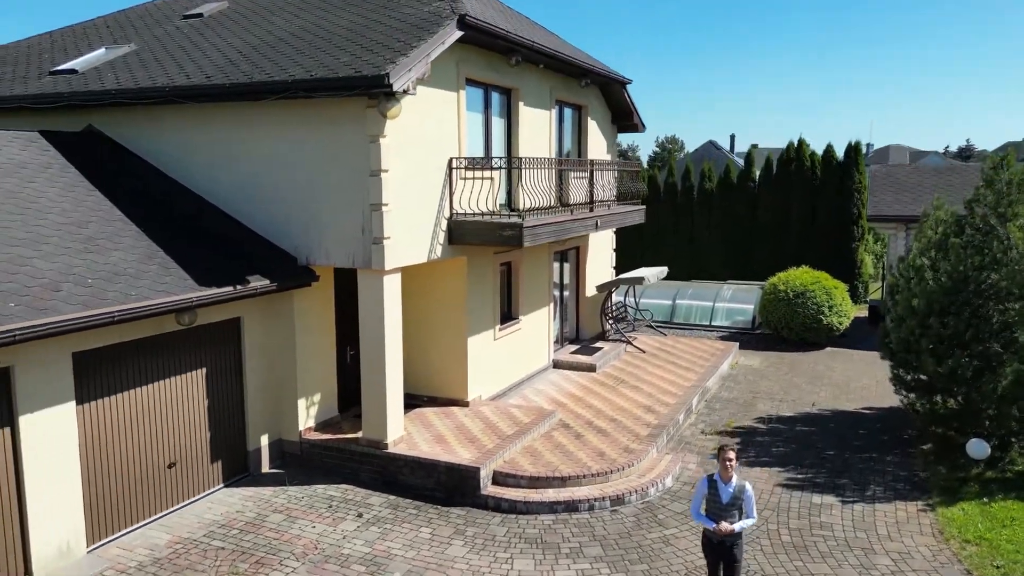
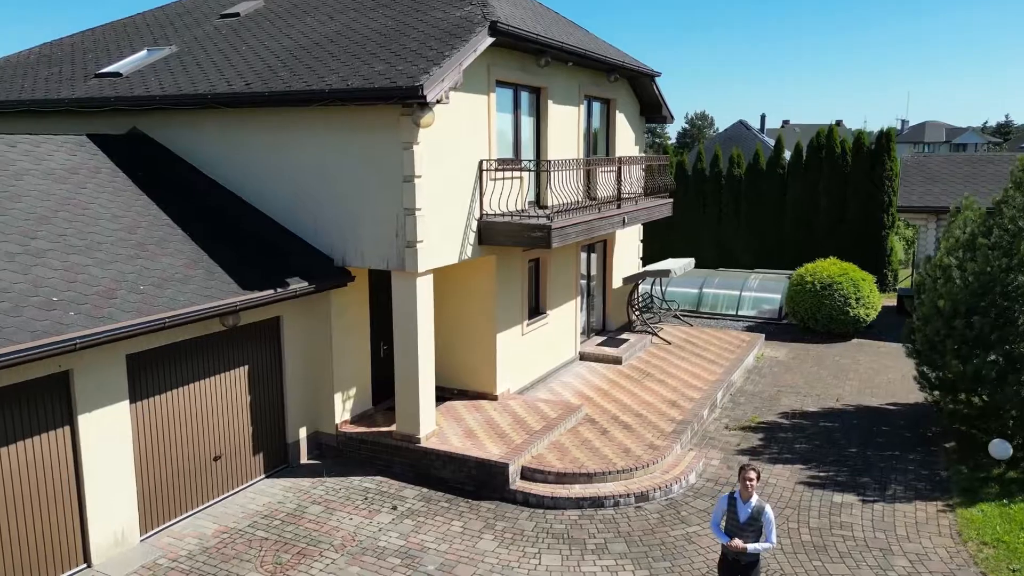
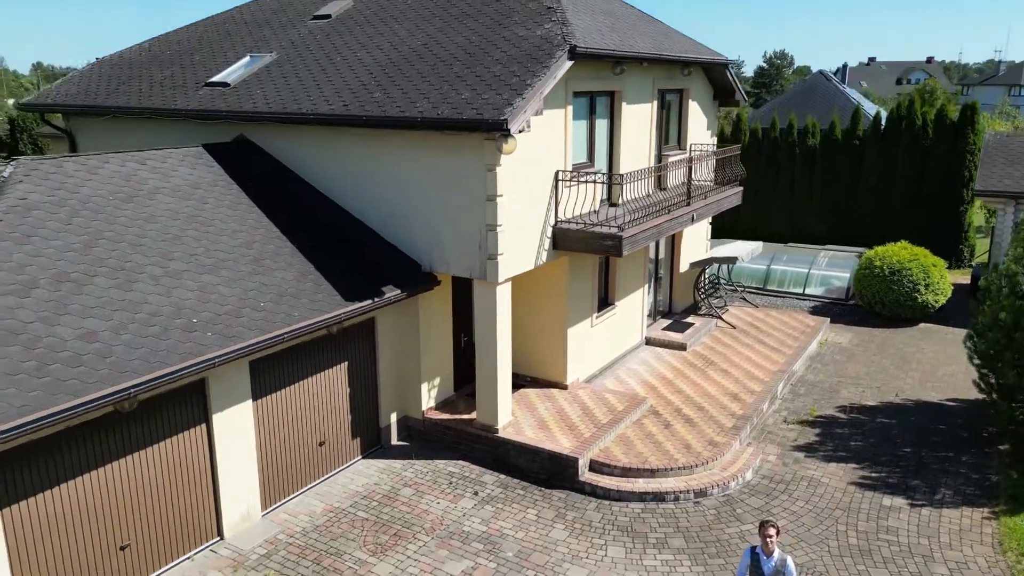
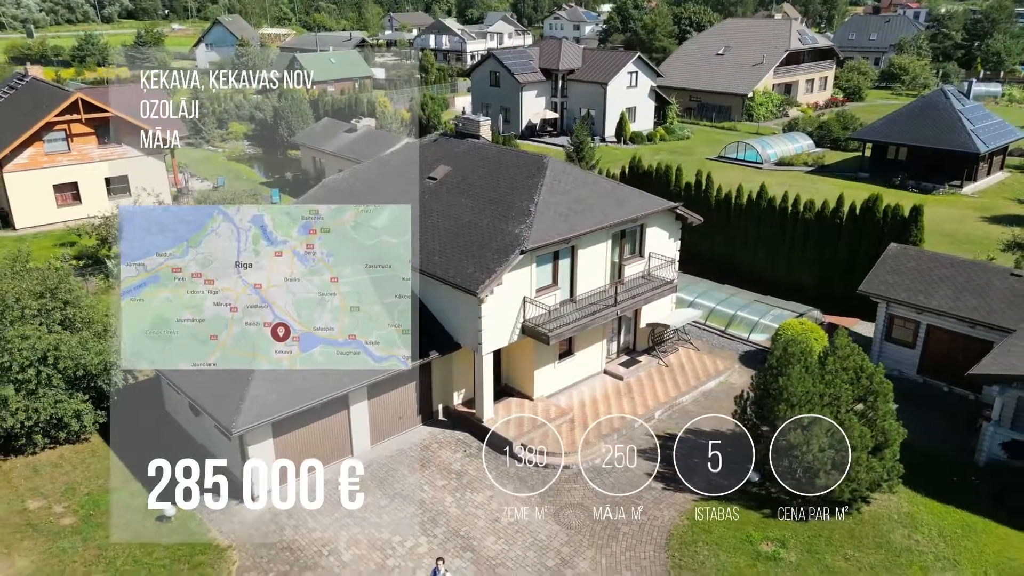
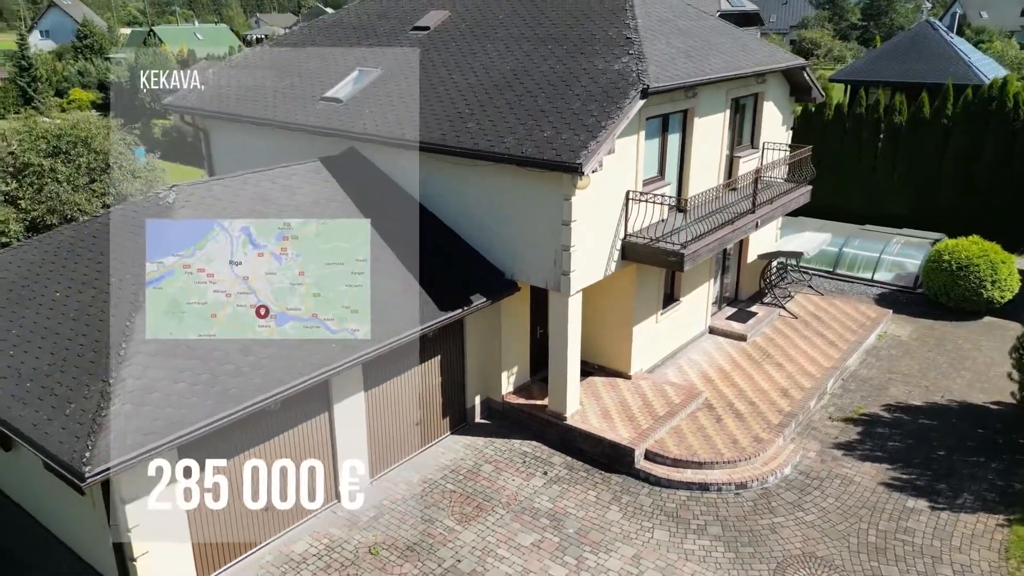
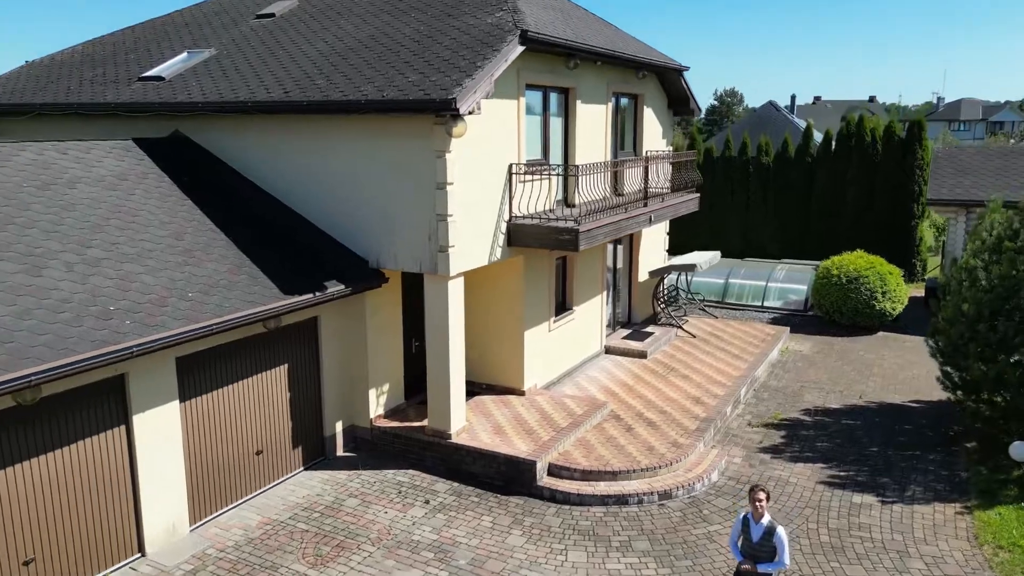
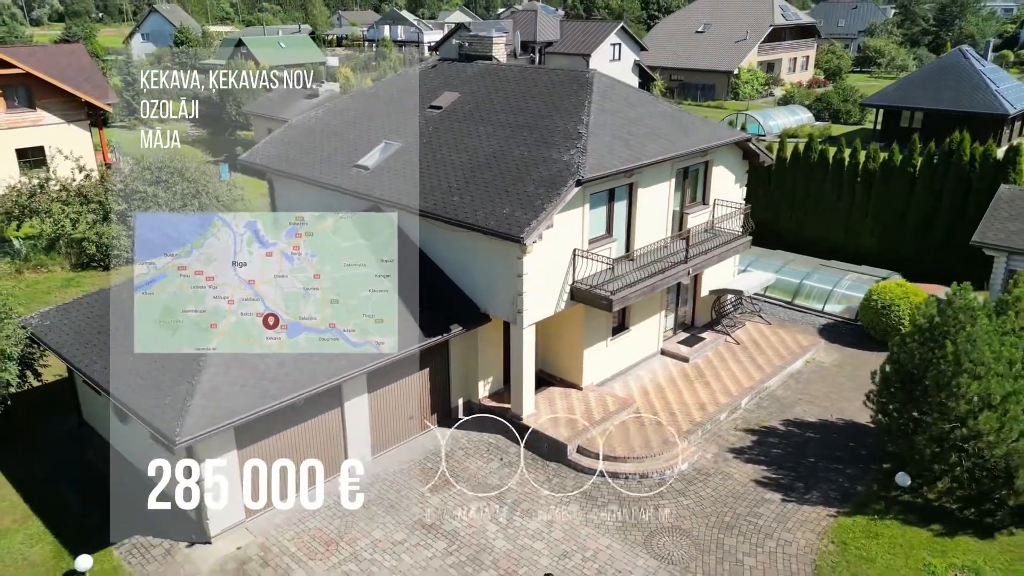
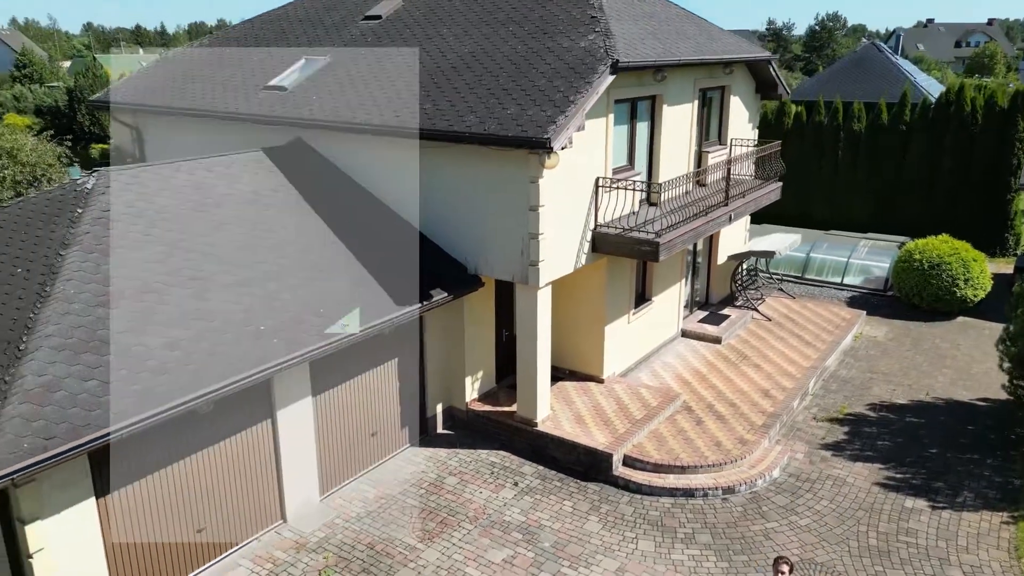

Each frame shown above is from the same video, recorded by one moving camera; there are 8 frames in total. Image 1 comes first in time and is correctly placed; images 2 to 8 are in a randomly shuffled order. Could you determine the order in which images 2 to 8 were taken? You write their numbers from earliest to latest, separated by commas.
2, 6, 3, 8, 5, 7, 4
